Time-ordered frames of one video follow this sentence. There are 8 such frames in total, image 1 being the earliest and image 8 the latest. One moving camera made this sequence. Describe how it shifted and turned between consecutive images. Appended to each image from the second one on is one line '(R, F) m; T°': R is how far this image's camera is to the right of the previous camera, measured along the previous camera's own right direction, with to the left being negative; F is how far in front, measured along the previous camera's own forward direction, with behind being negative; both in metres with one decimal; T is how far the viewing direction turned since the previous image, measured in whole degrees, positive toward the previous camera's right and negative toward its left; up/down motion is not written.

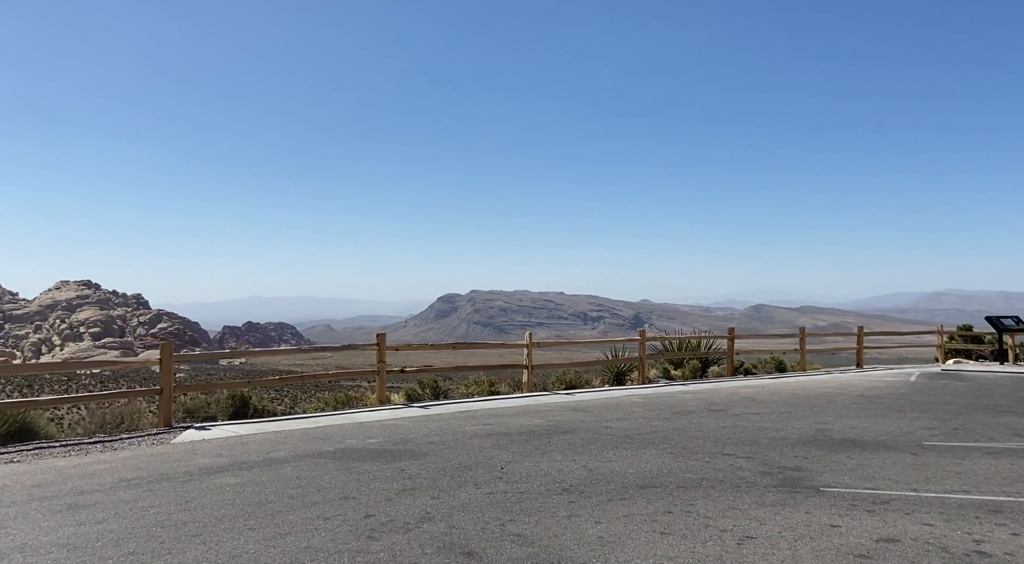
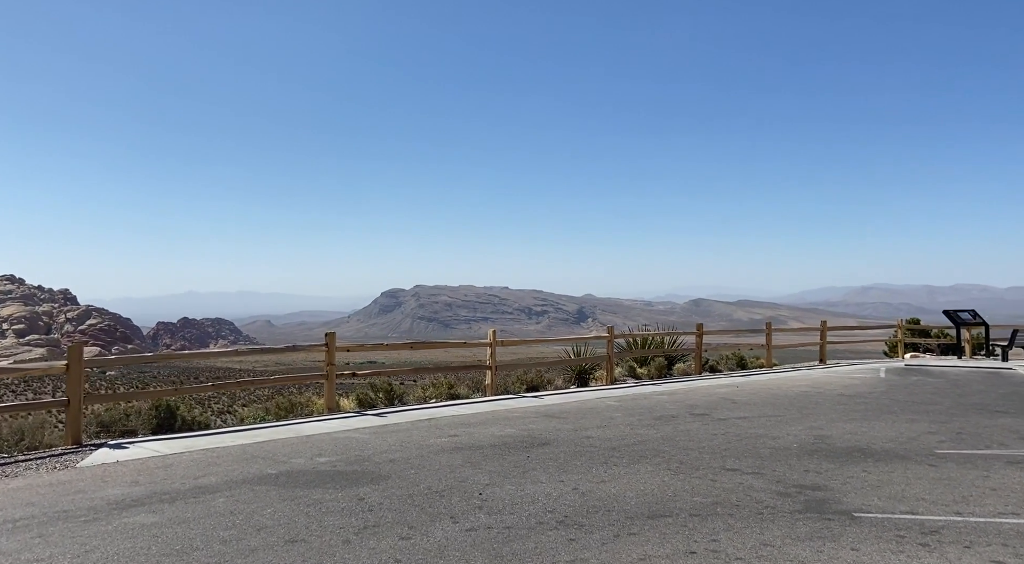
(-0.3, +1.2) m; +4°
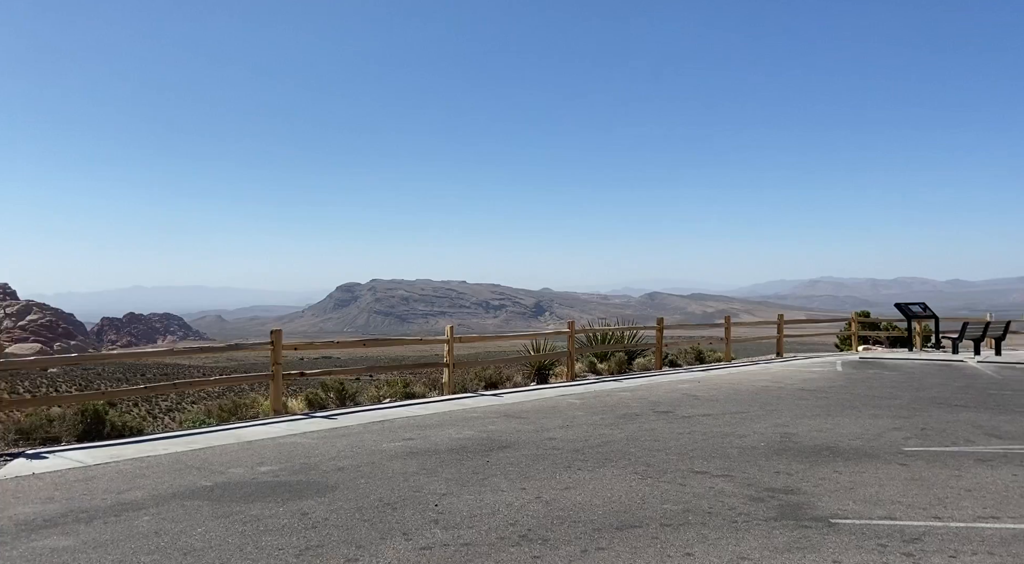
(0.0, +0.5) m; +3°
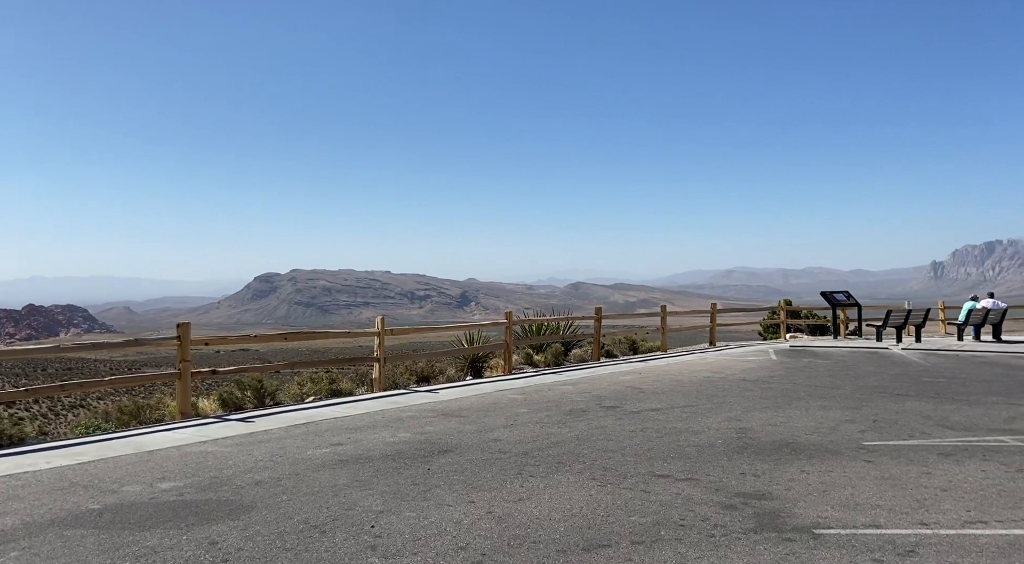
(-0.2, +0.8) m; +5°
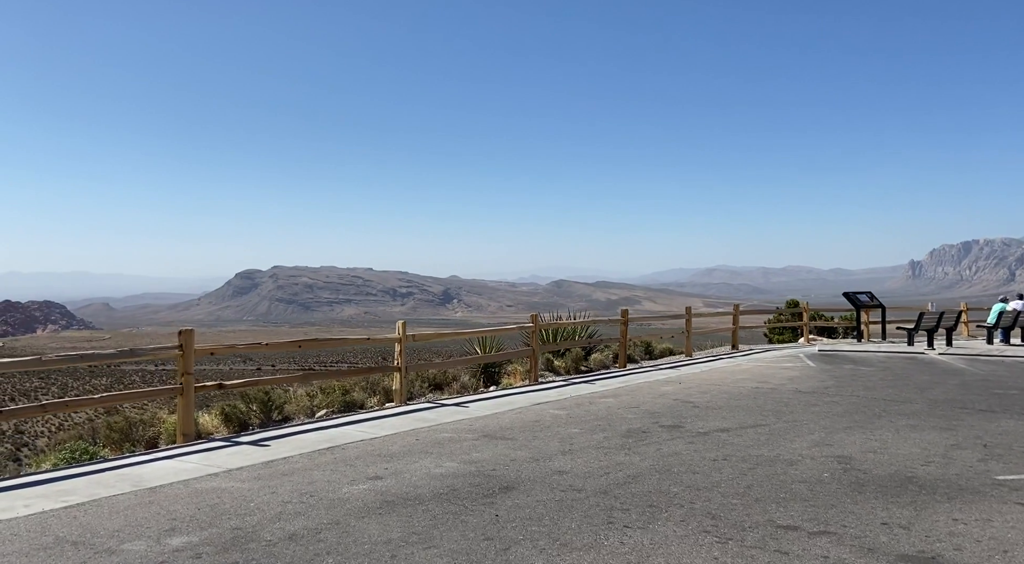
(-0.8, +1.3) m; +1°
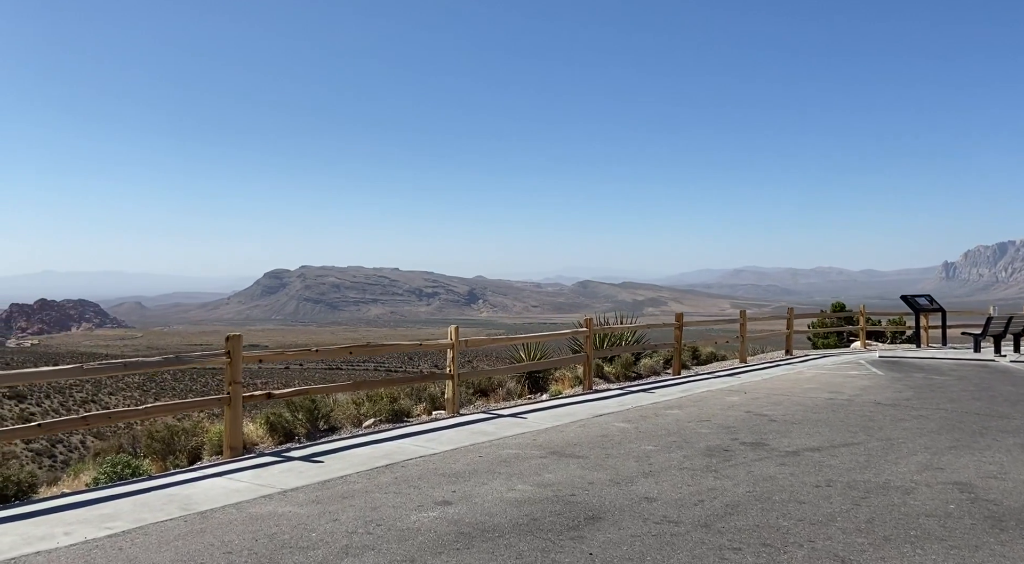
(-0.5, +0.7) m; -2°
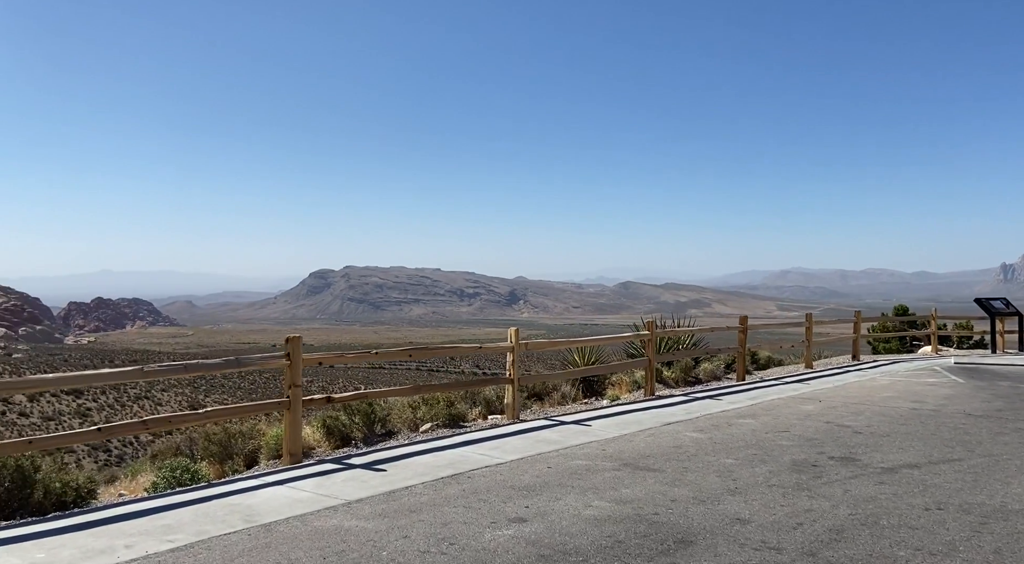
(-0.3, +0.5) m; -3°
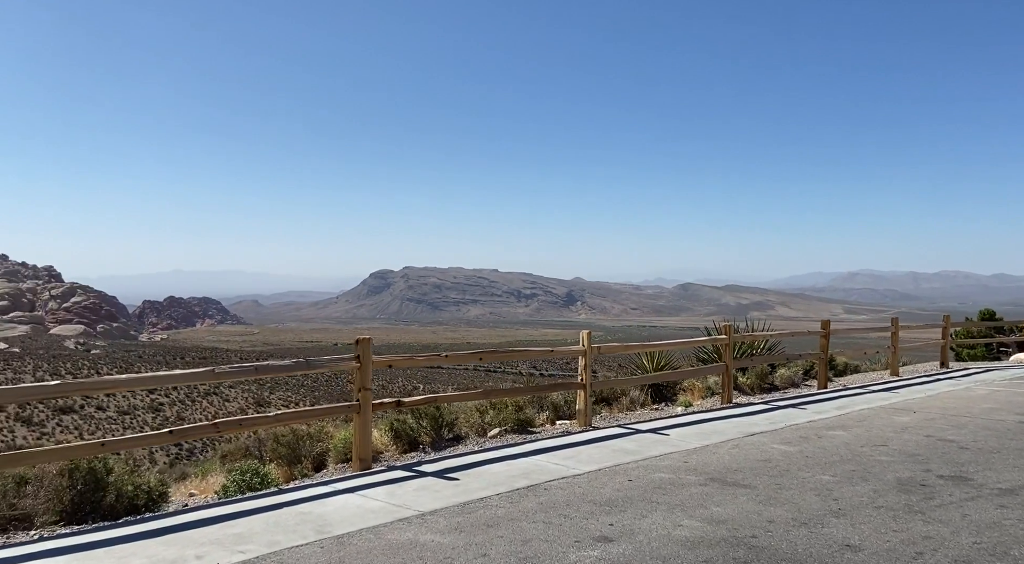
(-0.2, +0.4) m; -4°
